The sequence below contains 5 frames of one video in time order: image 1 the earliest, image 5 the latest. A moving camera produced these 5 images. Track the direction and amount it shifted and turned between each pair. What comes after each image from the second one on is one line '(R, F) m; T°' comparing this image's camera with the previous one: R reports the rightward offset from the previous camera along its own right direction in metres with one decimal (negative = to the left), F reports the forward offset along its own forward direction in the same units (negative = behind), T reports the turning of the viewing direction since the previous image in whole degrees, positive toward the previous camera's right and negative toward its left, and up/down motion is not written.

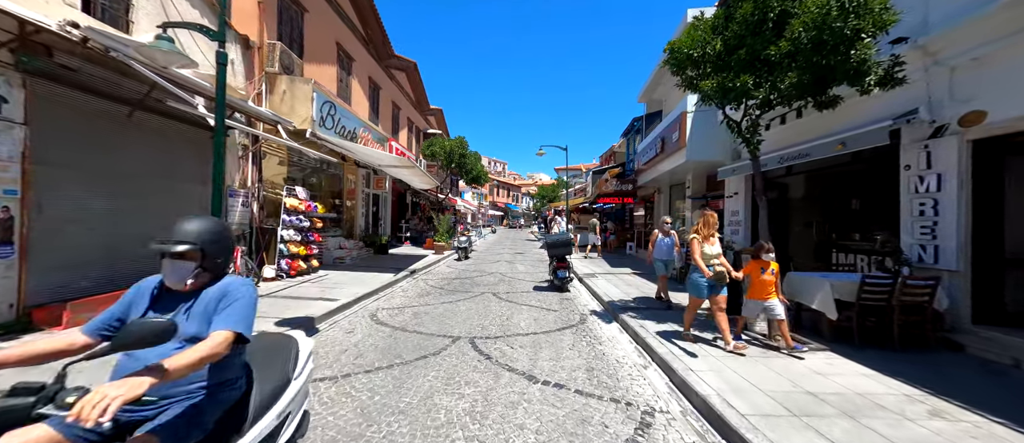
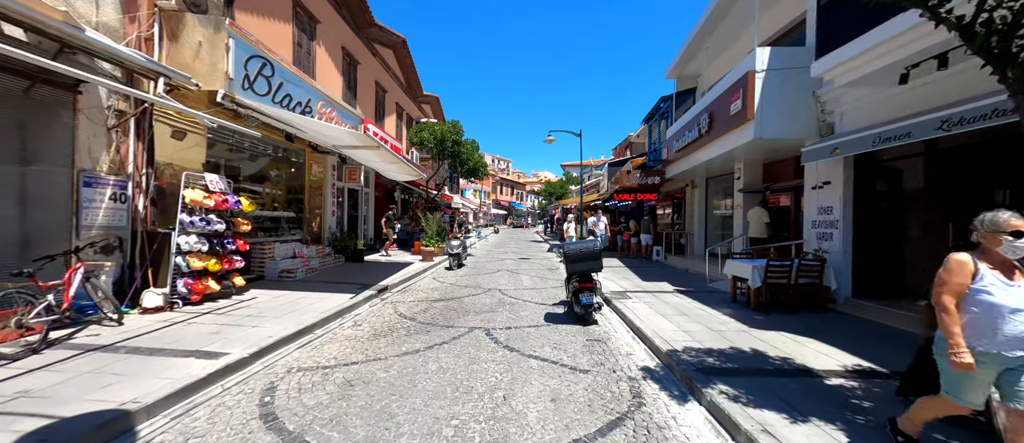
(0.0, +2.5) m; -1°
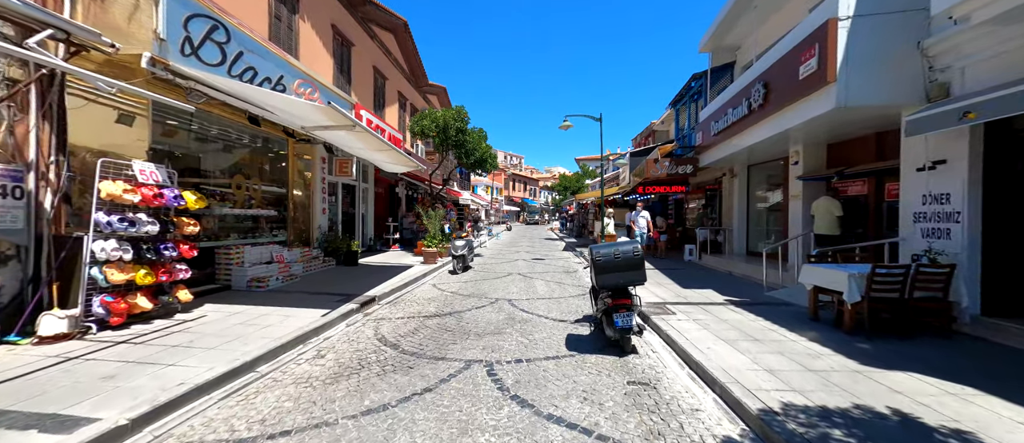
(0.0, +1.4) m; -2°
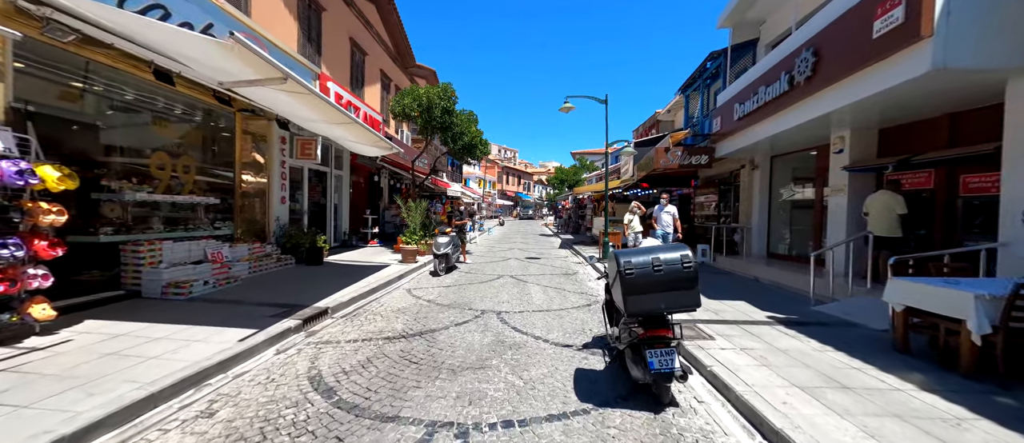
(0.0, +1.3) m; +1°
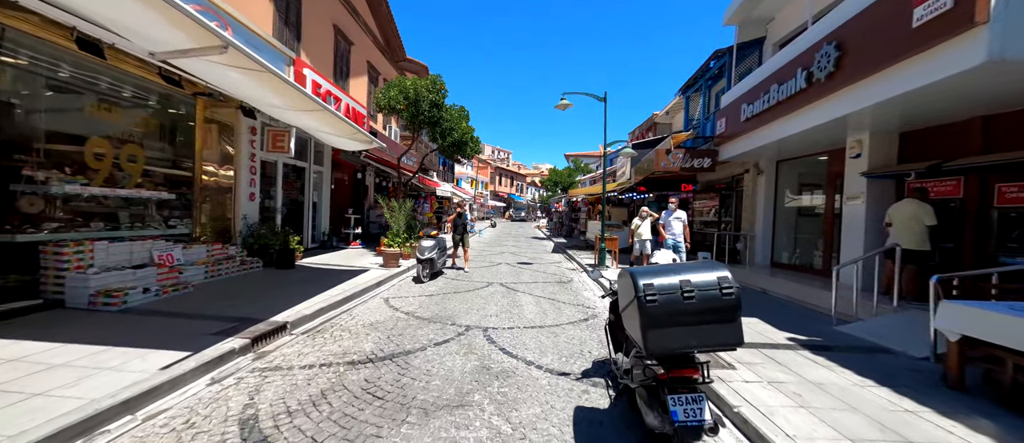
(0.0, +0.6) m; +1°
